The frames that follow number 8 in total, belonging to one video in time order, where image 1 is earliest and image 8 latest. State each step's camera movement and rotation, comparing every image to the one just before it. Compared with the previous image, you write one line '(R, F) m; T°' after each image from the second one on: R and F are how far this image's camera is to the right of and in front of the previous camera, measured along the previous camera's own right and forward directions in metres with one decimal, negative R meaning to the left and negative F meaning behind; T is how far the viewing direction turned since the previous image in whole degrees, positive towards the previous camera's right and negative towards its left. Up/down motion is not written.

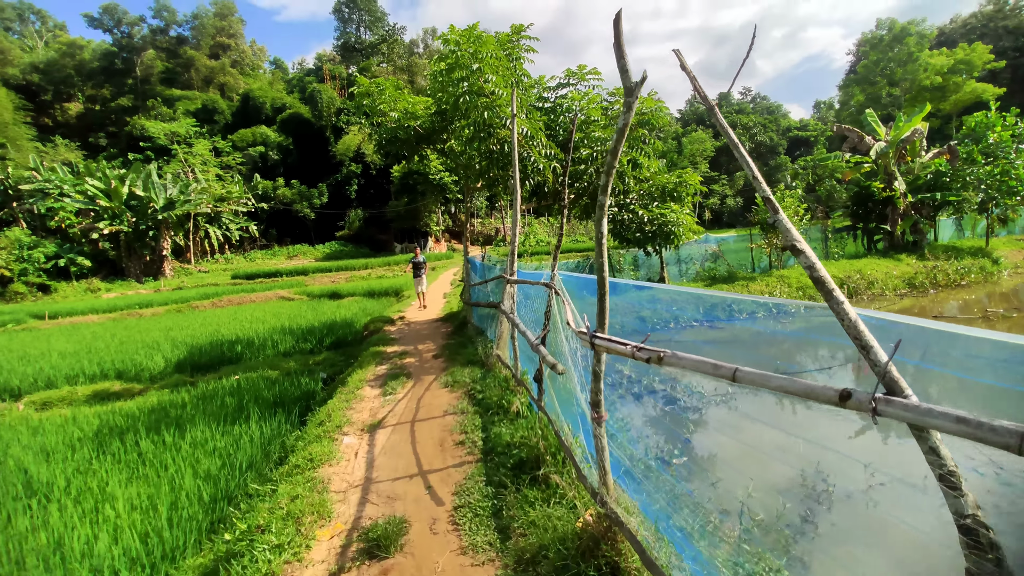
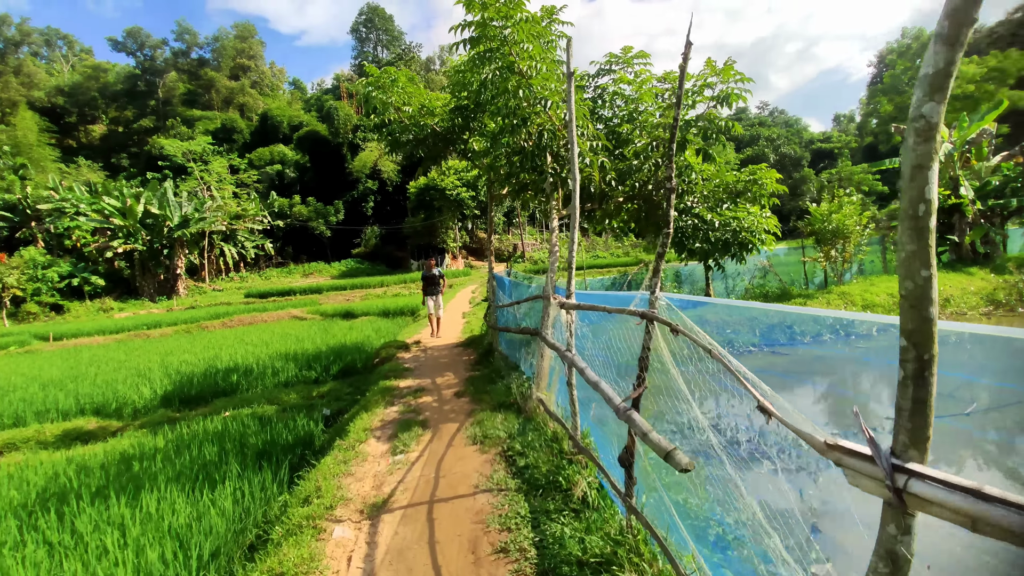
(-0.2, +1.0) m; -2°
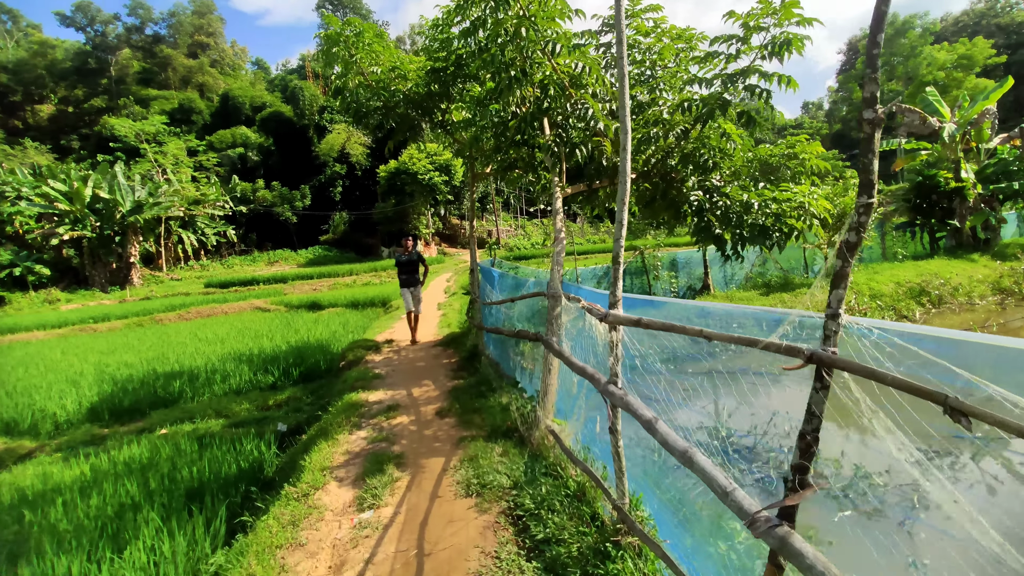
(-0.1, +0.8) m; +3°
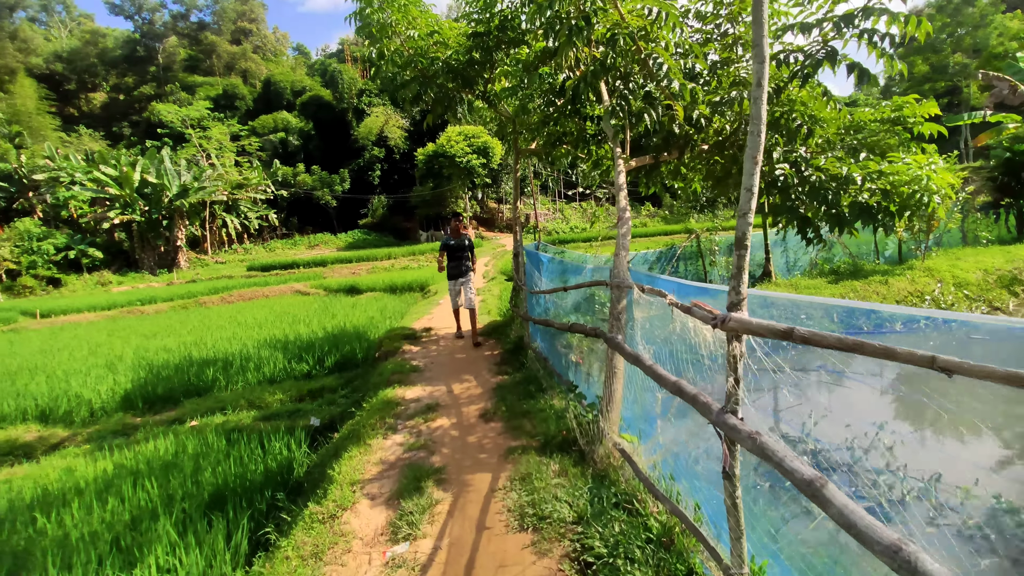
(-0.1, +0.4) m; -4°
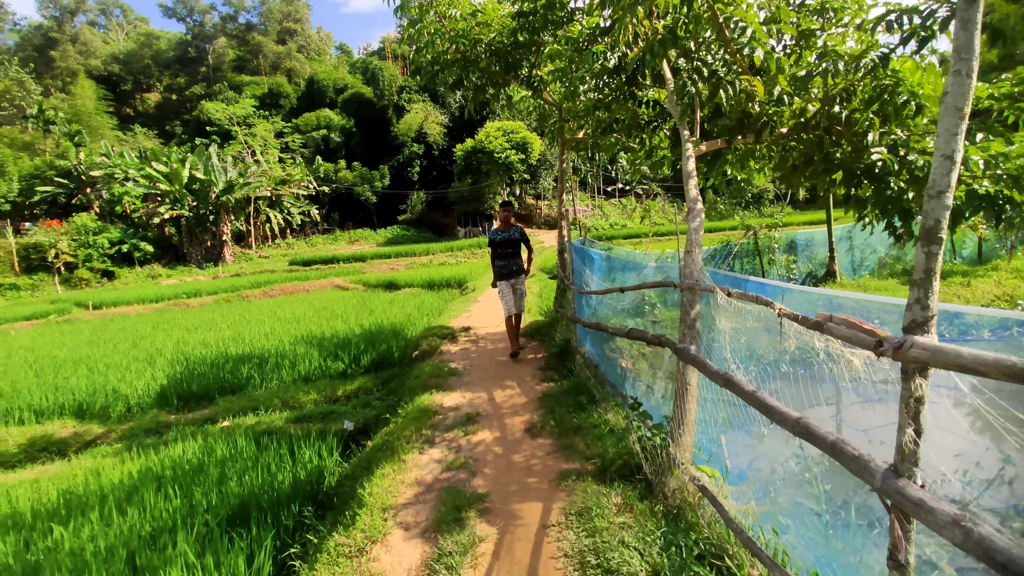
(-0.1, +0.3) m; -4°
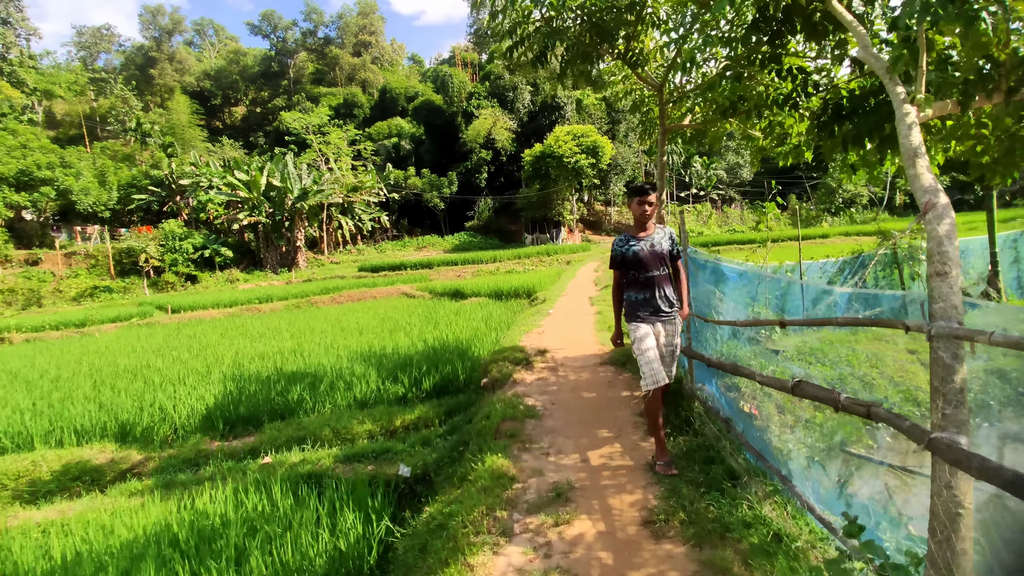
(-0.2, +0.8) m; -7°
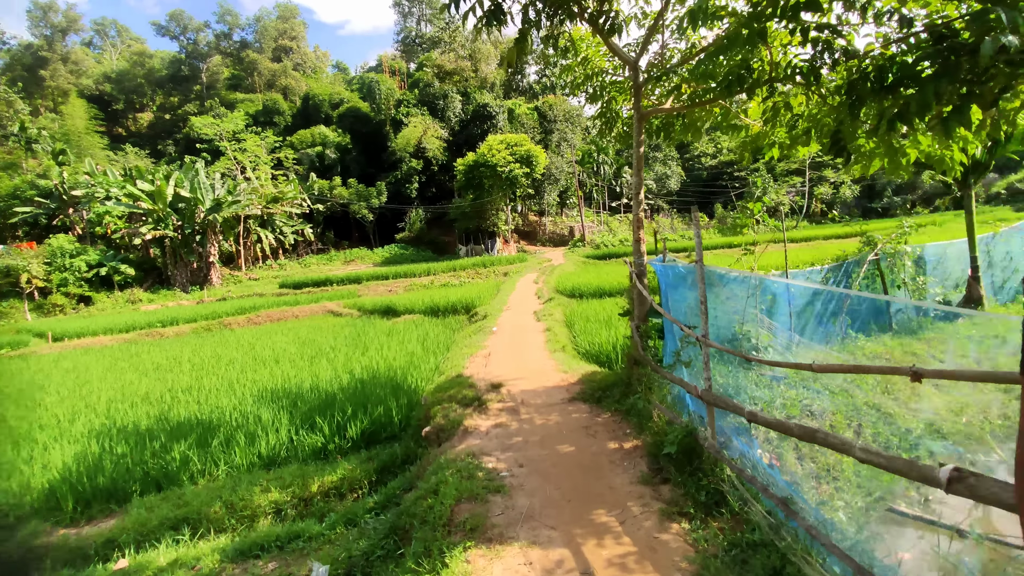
(-0.1, +0.9) m; +7°
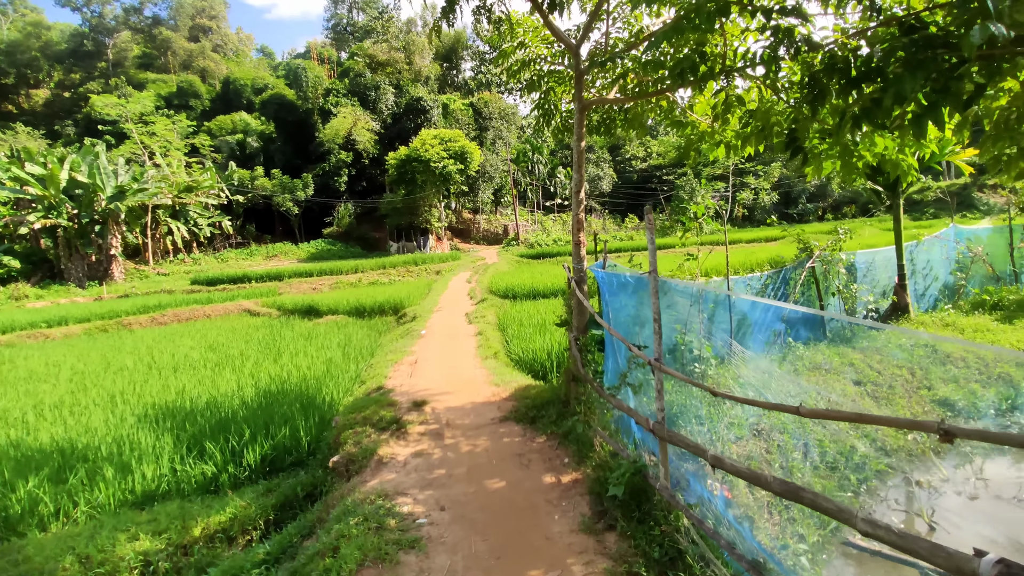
(0.0, +0.4) m; +7°
